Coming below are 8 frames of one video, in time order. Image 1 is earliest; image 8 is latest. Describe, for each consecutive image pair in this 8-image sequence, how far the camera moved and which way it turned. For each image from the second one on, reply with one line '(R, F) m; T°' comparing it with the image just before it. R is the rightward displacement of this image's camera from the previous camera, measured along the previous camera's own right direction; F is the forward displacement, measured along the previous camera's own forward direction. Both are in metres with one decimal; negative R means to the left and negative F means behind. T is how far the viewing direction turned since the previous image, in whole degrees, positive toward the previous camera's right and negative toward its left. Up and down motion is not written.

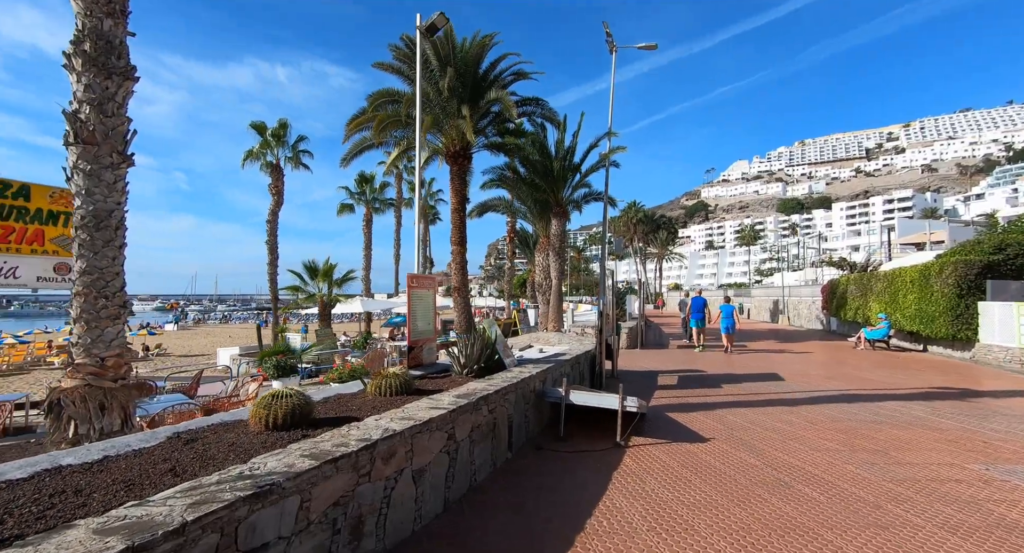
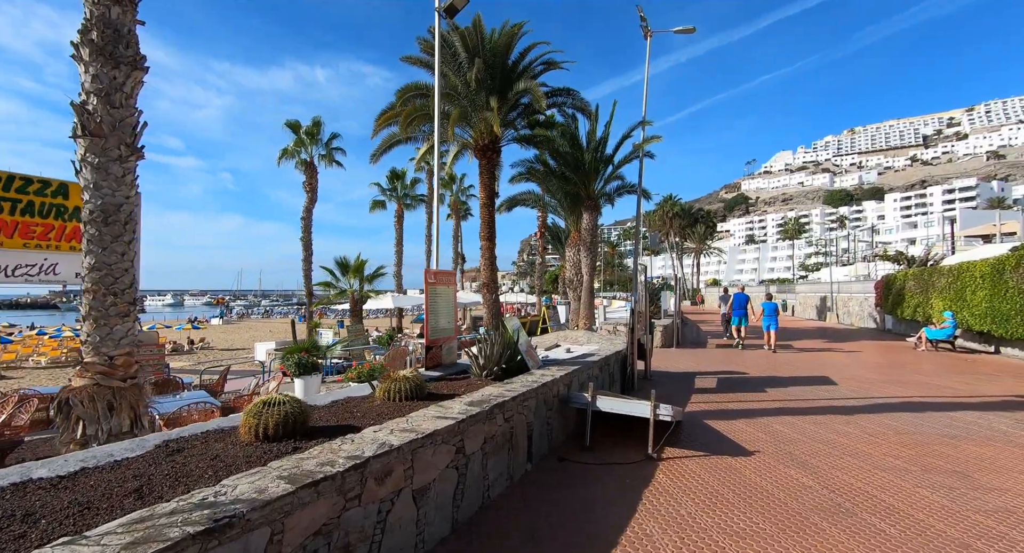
(+0.1, +0.4) m; -4°
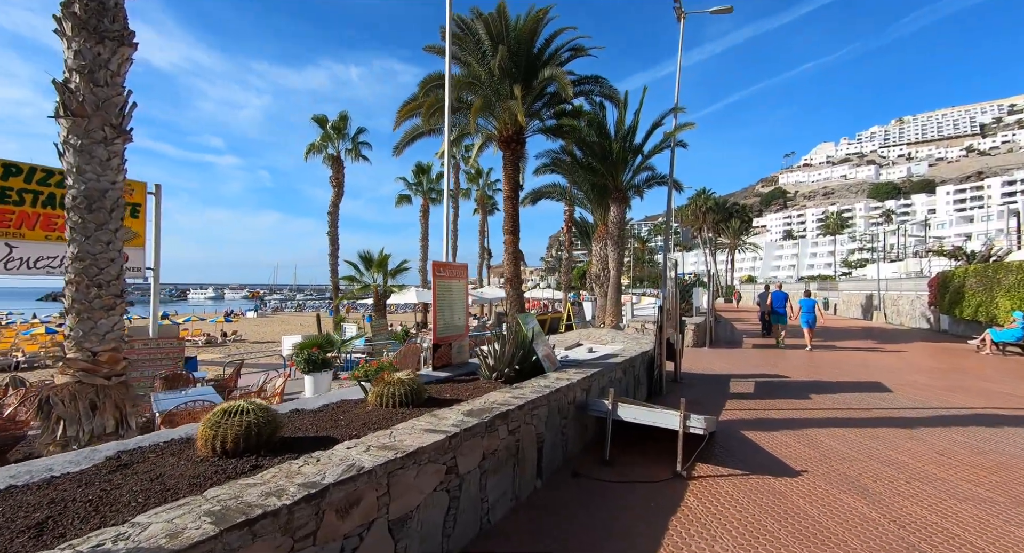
(+0.2, +0.6) m; -3°
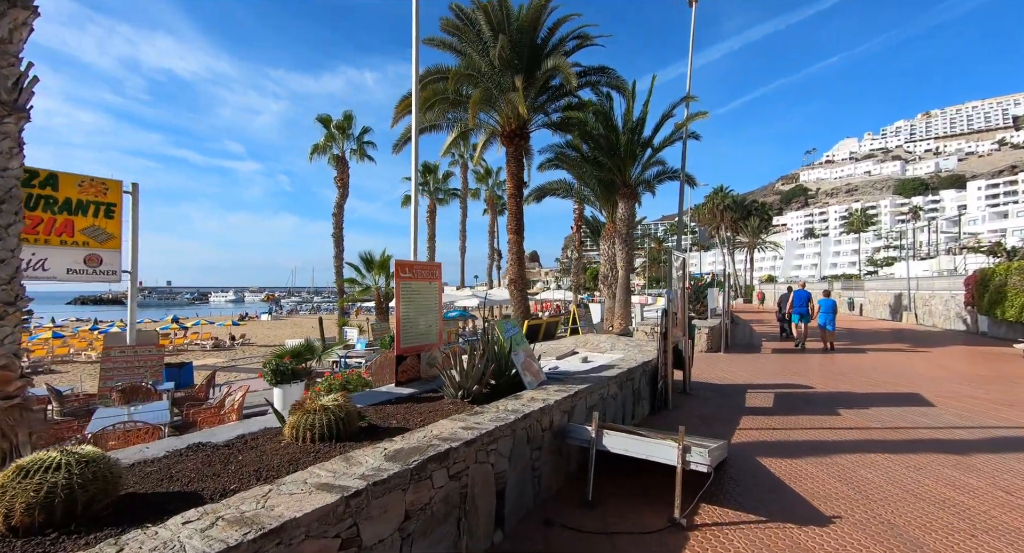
(+0.4, +0.9) m; -2°
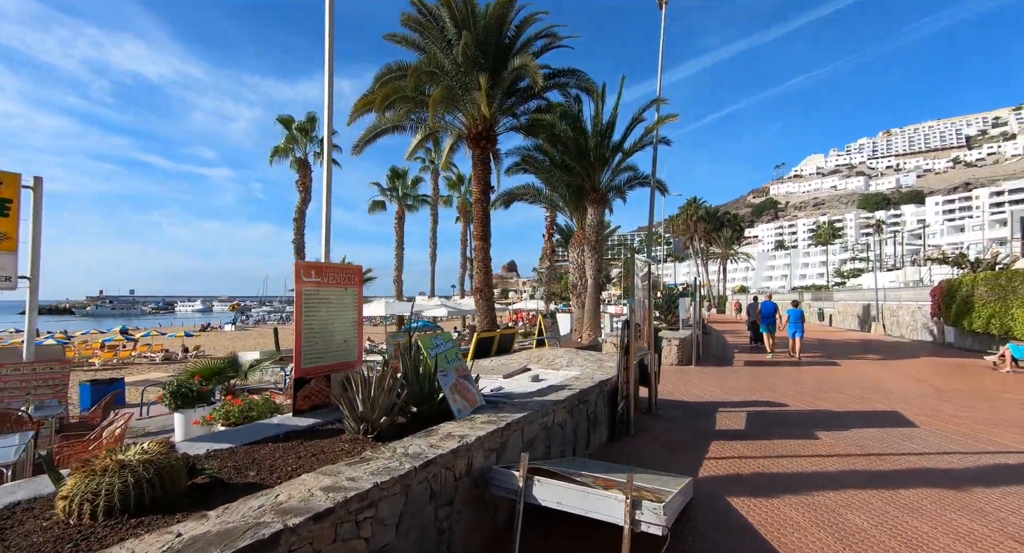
(+0.4, +0.9) m; +2°
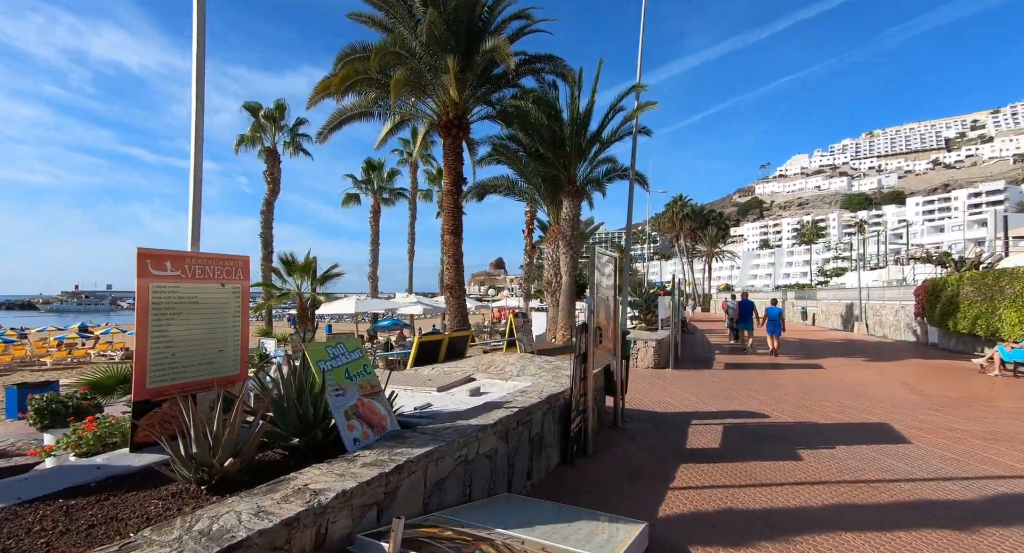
(+0.5, +0.9) m; +1°
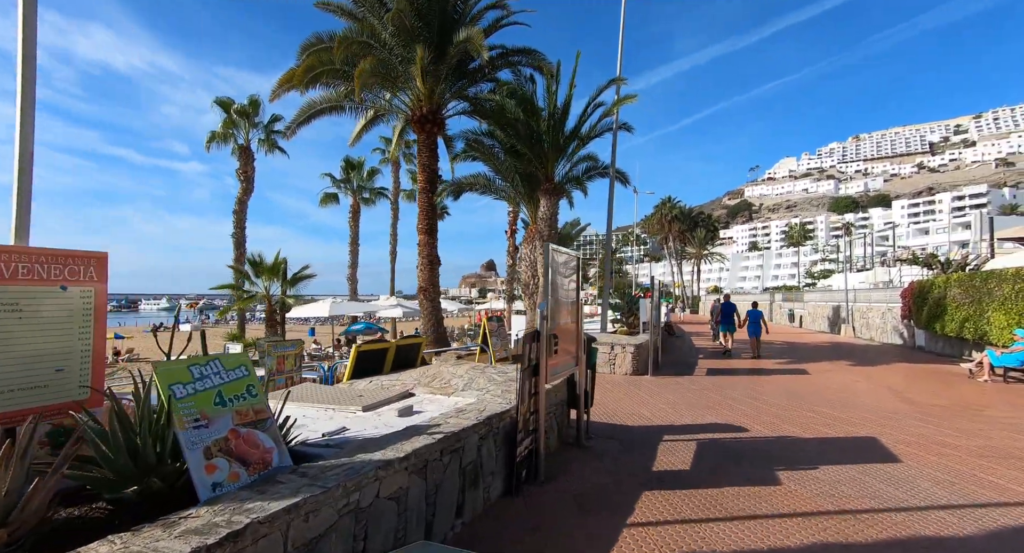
(+0.5, +0.7) m; +1°
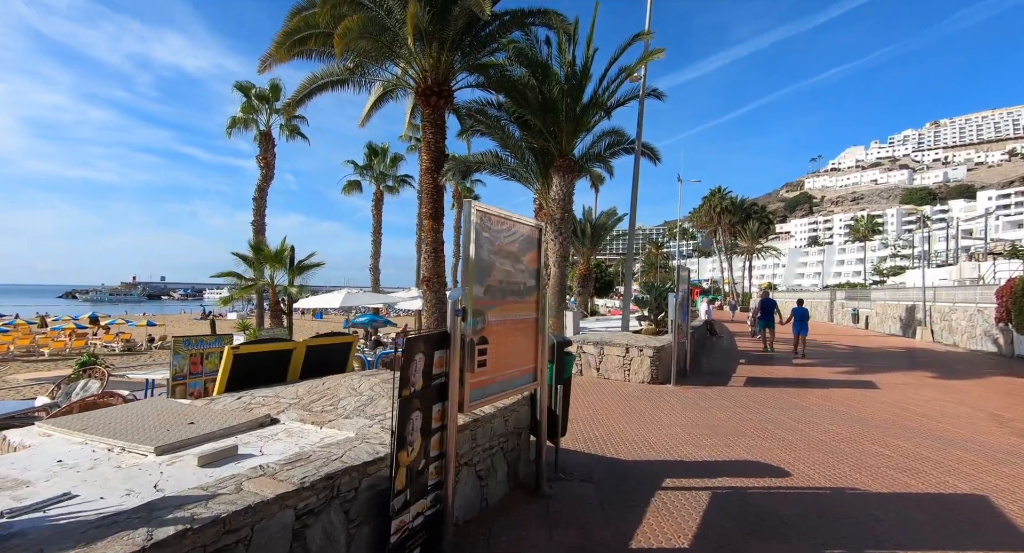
(+1.0, +1.9) m; -5°
